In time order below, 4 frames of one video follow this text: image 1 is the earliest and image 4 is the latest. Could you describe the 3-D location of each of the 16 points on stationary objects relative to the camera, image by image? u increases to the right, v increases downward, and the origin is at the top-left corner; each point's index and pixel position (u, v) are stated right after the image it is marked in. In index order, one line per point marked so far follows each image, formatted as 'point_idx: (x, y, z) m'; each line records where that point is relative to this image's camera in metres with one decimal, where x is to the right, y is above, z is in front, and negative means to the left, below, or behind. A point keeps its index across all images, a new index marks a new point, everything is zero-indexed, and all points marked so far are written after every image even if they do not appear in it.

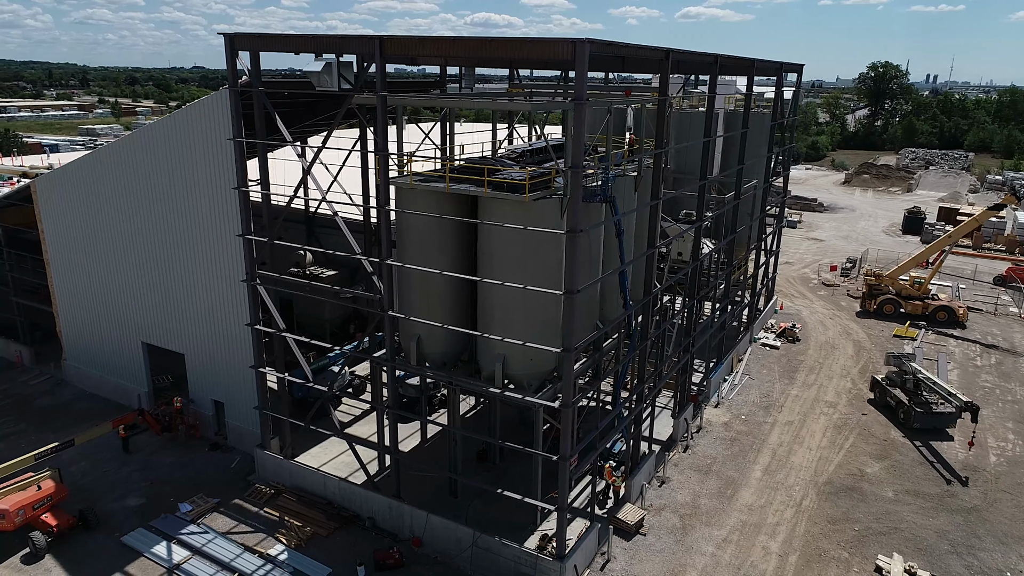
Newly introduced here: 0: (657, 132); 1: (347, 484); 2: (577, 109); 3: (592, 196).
0: (+3.7, +4.2, +17.9) m
1: (-4.6, -5.5, +18.8) m
2: (+1.2, +3.4, +12.7) m
3: (+2.1, +2.5, +17.8) m
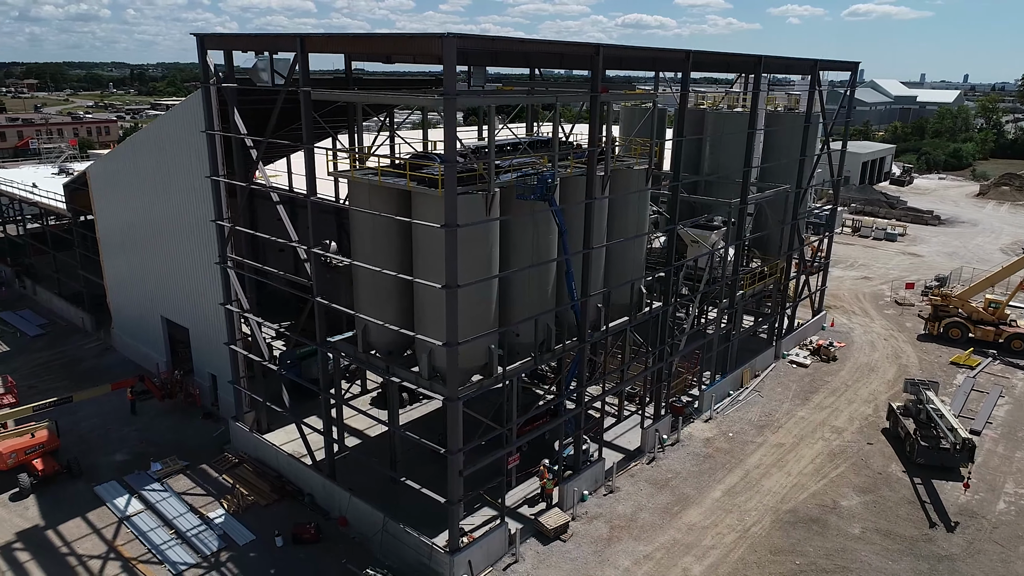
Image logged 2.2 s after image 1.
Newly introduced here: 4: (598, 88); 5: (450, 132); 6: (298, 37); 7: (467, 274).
0: (+2.1, +4.2, +17.4) m
1: (-6.4, -5.1, +19.8) m
2: (-1.3, +3.6, +12.7) m
3: (+0.4, +2.5, +17.6) m
4: (+2.1, +5.1, +16.7) m
5: (-1.3, +3.1, +12.9) m
6: (-5.0, +5.9, +15.6) m
7: (-1.2, +0.4, +16.8) m
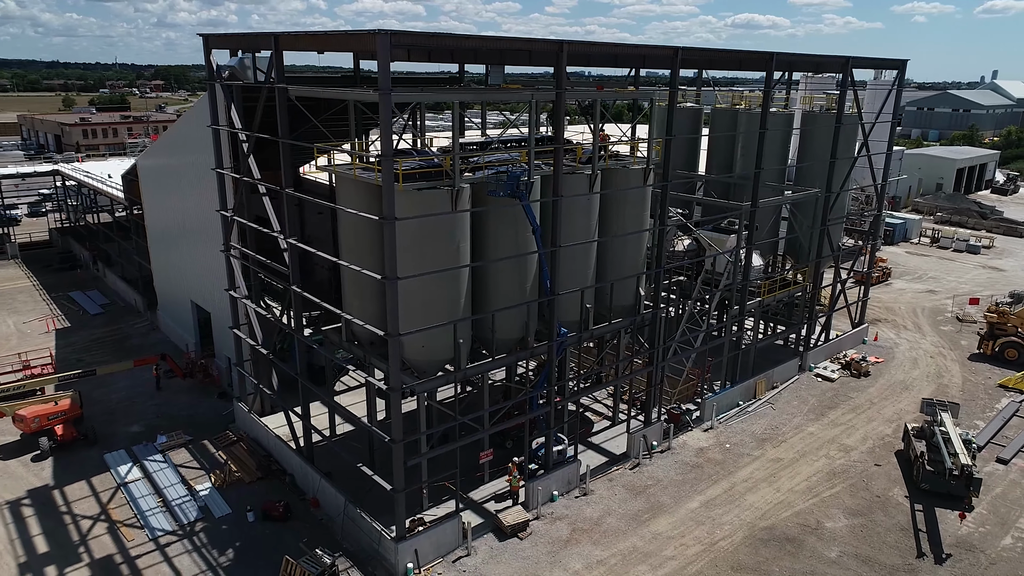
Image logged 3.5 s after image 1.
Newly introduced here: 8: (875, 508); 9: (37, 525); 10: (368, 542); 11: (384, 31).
0: (+1.4, +4.2, +17.2) m
1: (-7.1, -4.8, +20.7) m
2: (-2.6, +3.7, +13.0) m
3: (-0.3, +2.6, +17.6) m
4: (+1.3, +5.1, +16.6) m
5: (-2.6, +3.2, +13.2) m
6: (-5.8, +6.2, +16.3) m
7: (-2.1, +0.5, +17.1) m
8: (+10.3, -6.3, +18.9) m
9: (-12.8, -6.4, +17.9) m
10: (-3.6, -6.4, +16.6) m
11: (-2.5, +5.0, +12.9) m
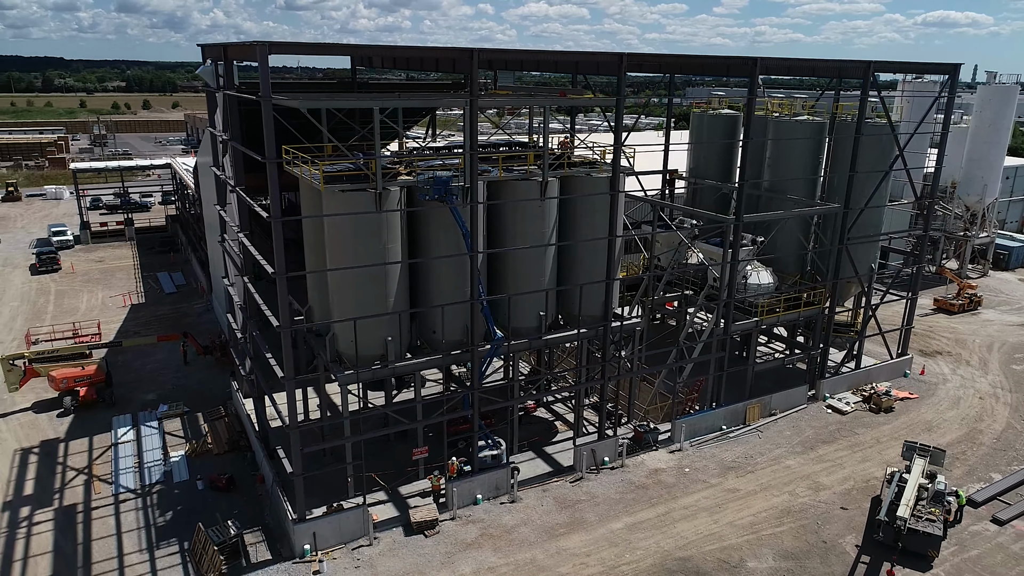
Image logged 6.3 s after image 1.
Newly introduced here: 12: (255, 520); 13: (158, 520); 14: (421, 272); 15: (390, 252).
0: (-0.6, +4.1, +17.4) m
1: (-8.8, -4.4, +22.4) m
2: (-5.2, +3.8, +14.0) m
3: (-2.2, +2.5, +18.1) m
4: (-0.7, +4.9, +16.8) m
5: (-5.2, +3.3, +14.2) m
6: (-7.7, +6.5, +17.9) m
7: (-4.2, +0.6, +17.9) m
8: (+7.9, -7.0, +17.4) m
9: (-15.0, -5.7, +20.8) m
10: (-6.1, -6.2, +17.8) m
11: (-5.1, +5.1, +13.9) m
12: (-7.1, -6.4, +18.2) m
13: (-9.8, -6.4, +18.3) m
14: (-2.7, +0.5, +19.7) m
15: (-3.3, +0.9, +18.2) m
